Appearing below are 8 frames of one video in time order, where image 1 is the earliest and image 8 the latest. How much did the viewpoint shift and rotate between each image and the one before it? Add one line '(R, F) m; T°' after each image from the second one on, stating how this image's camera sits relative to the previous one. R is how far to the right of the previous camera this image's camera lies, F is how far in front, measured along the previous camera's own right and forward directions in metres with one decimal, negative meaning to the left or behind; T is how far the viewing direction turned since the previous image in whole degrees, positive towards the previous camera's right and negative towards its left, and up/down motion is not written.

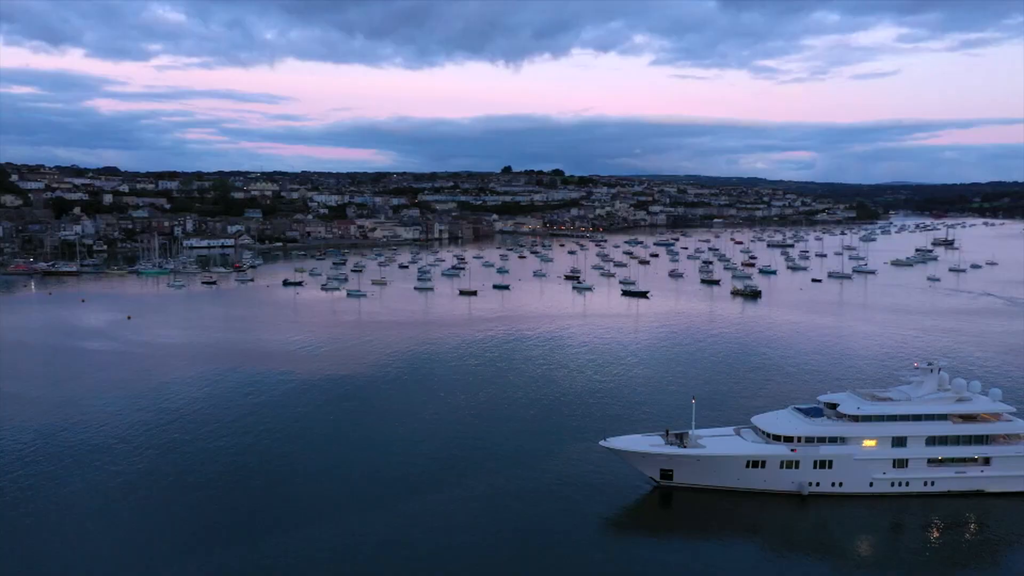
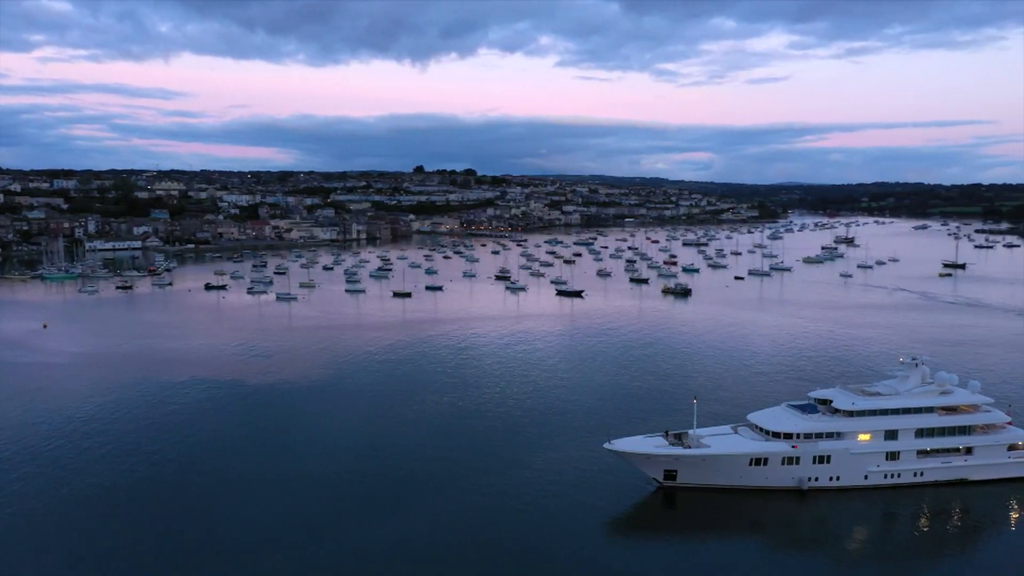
(-1.2, +0.3) m; +6°
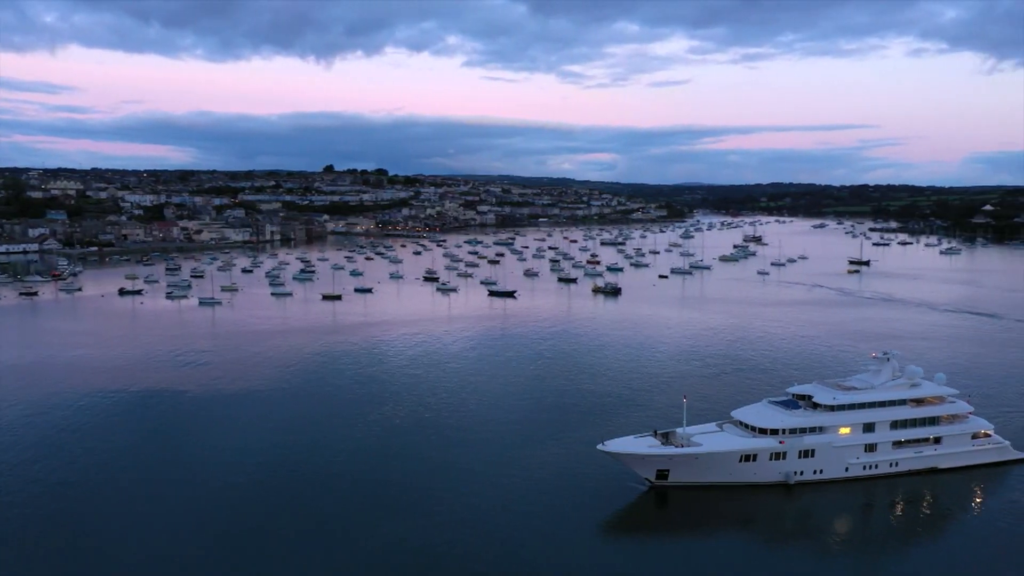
(-1.0, +0.2) m; +6°
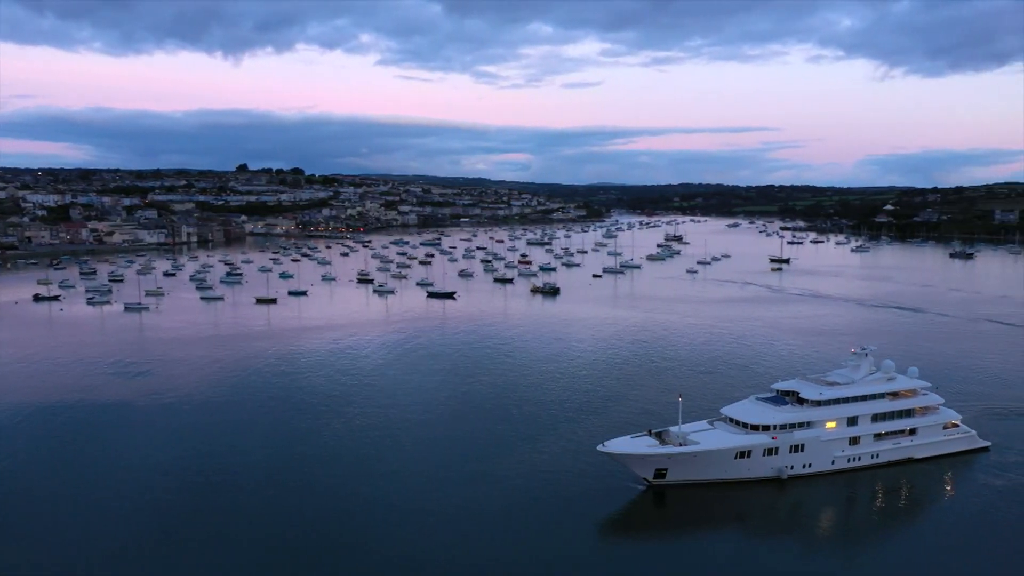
(-1.0, +0.2) m; +6°
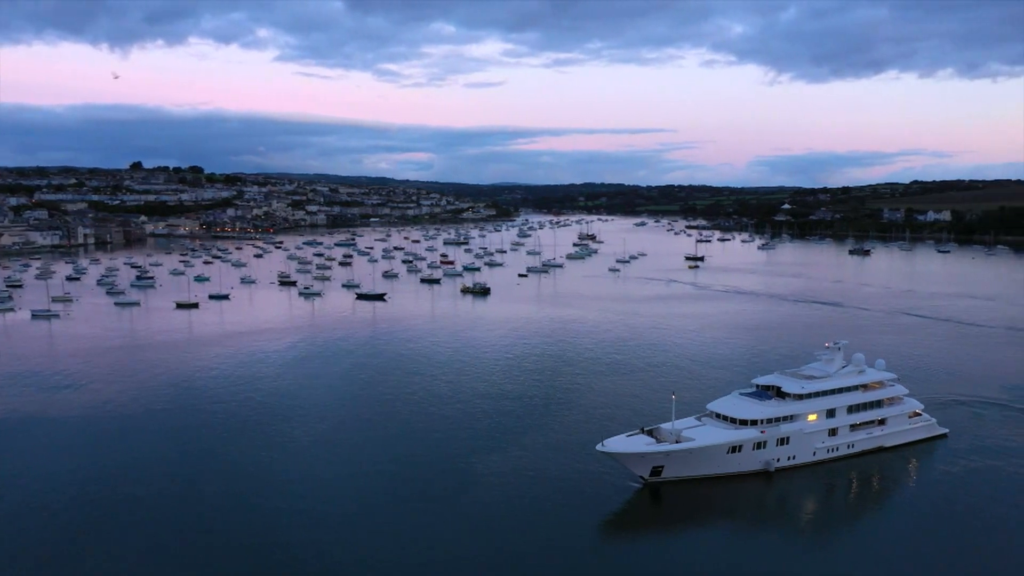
(-1.2, +0.2) m; +7°
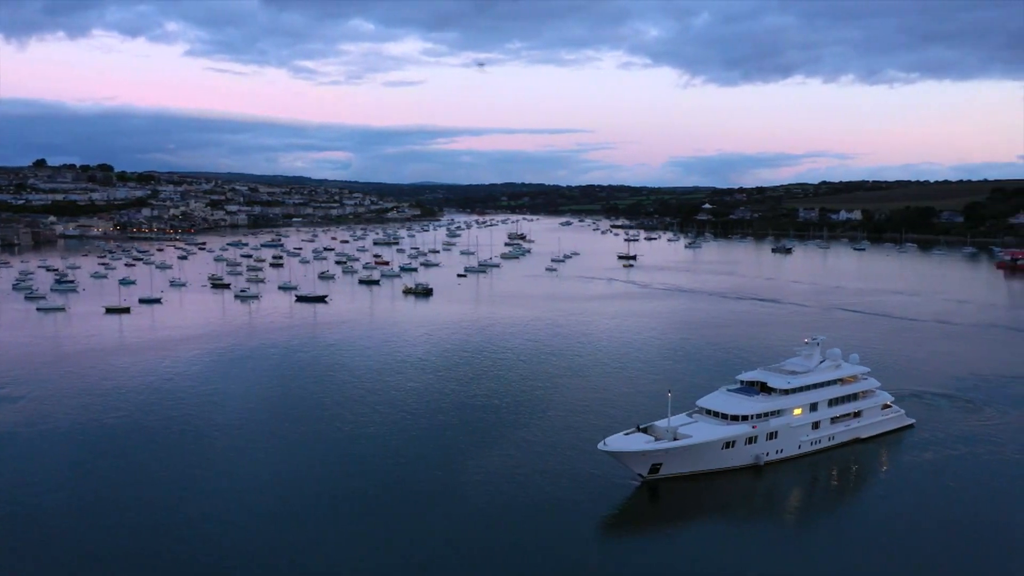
(-1.0, +0.1) m; +6°
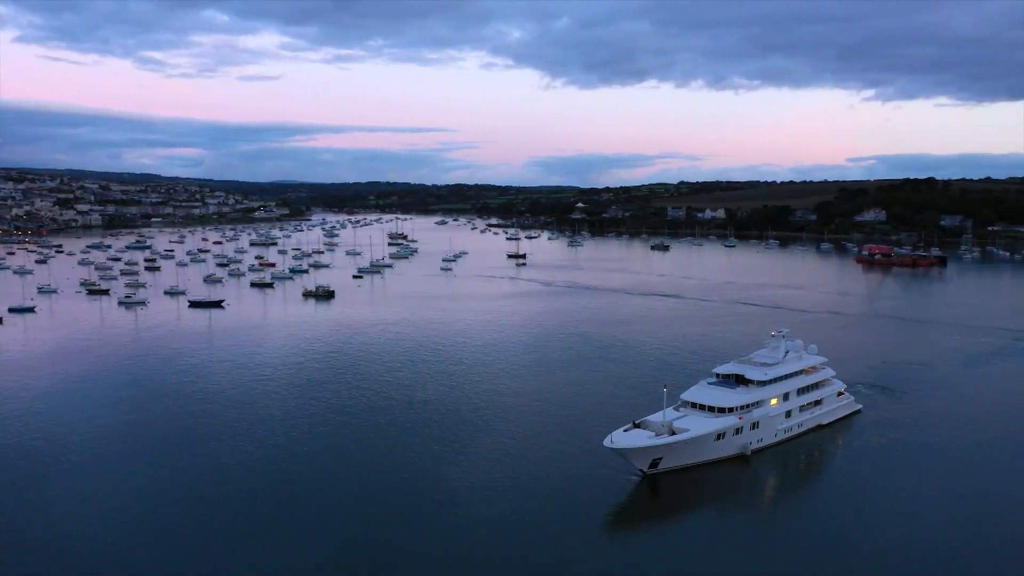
(-1.7, +0.3) m; +9°
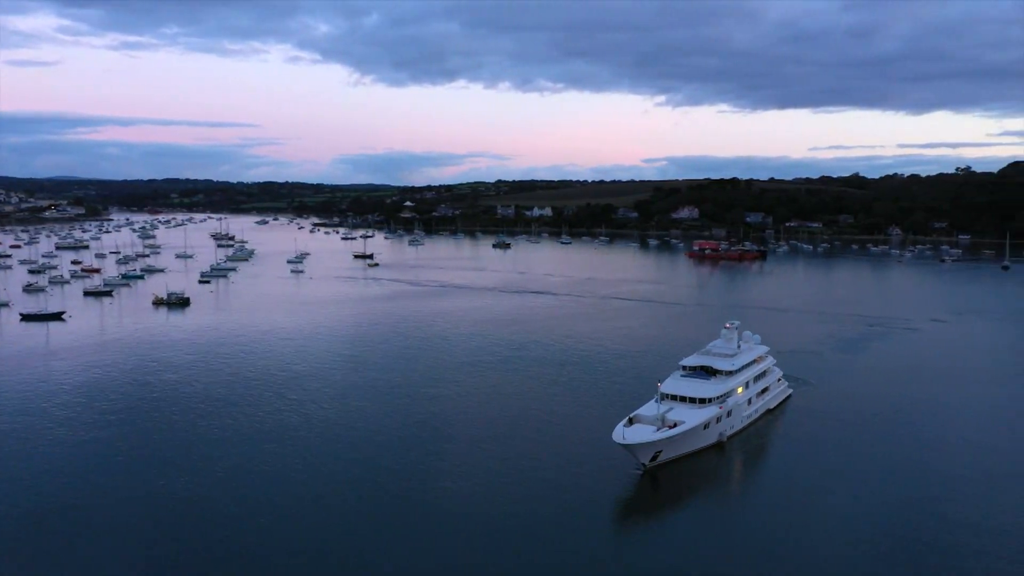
(-2.5, +0.5) m; +13°
